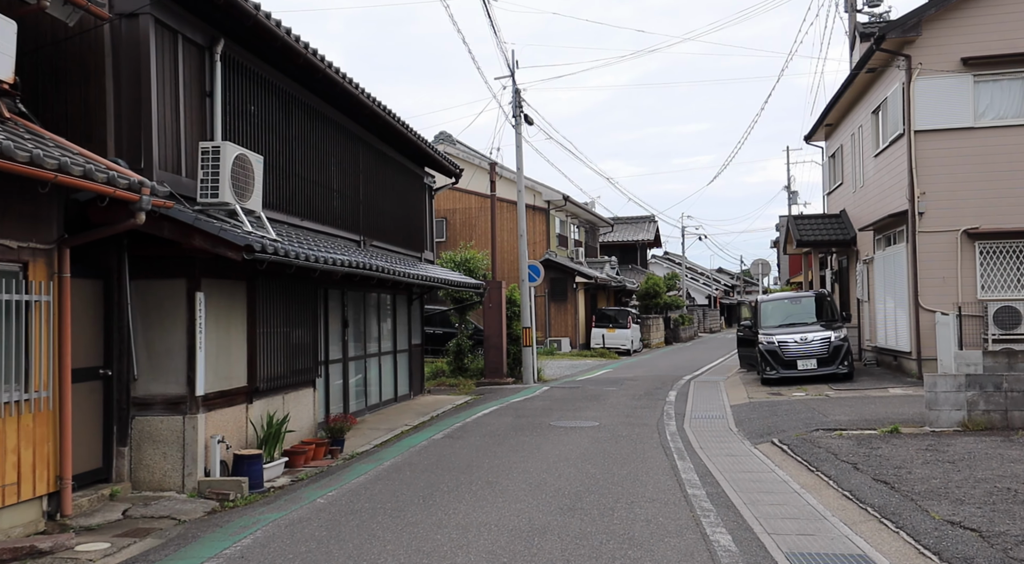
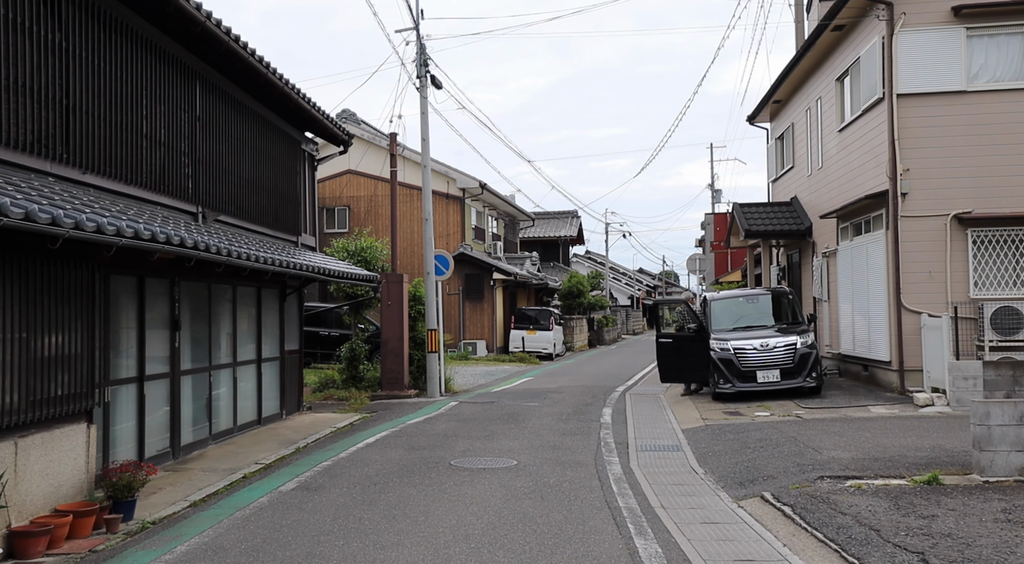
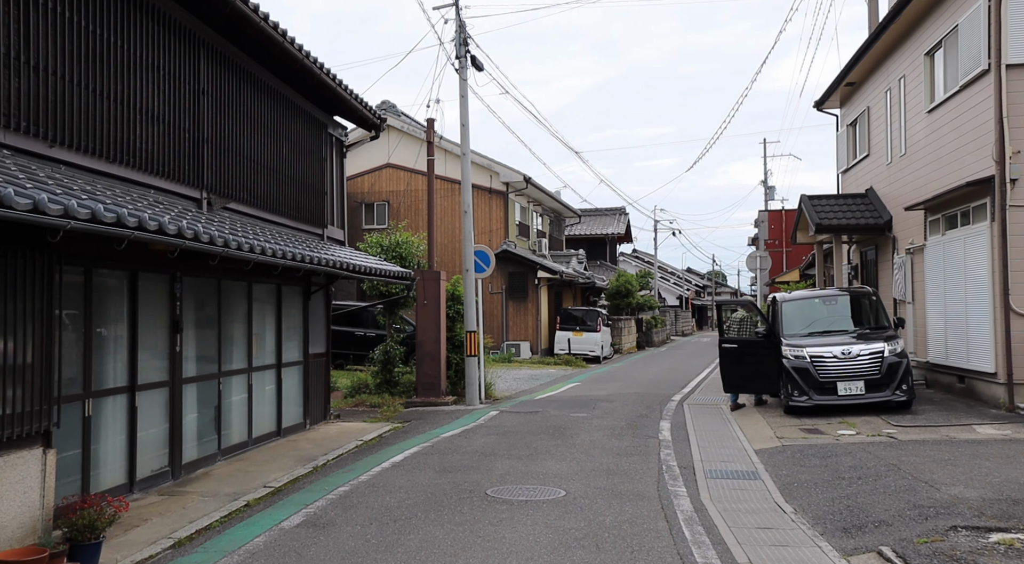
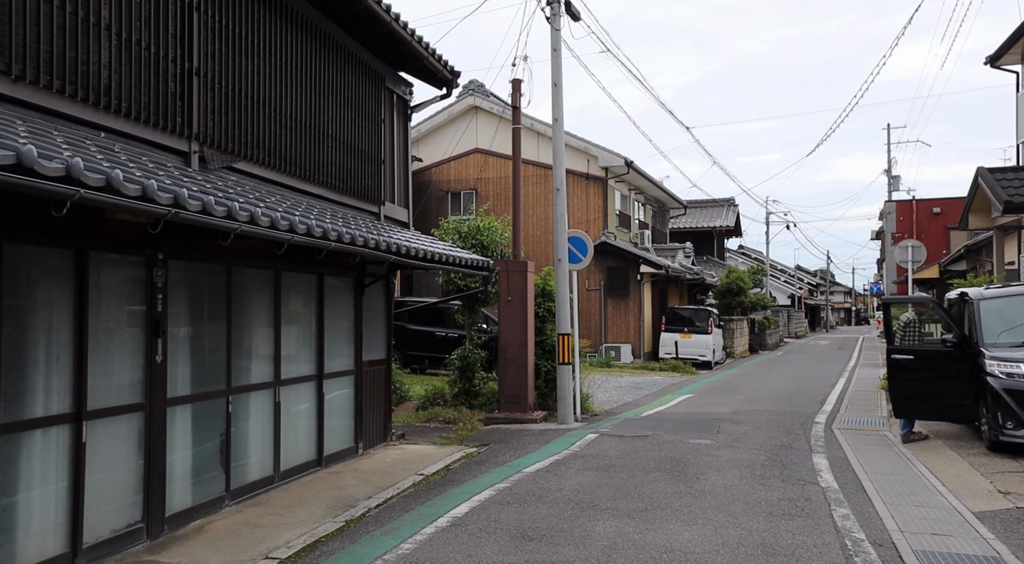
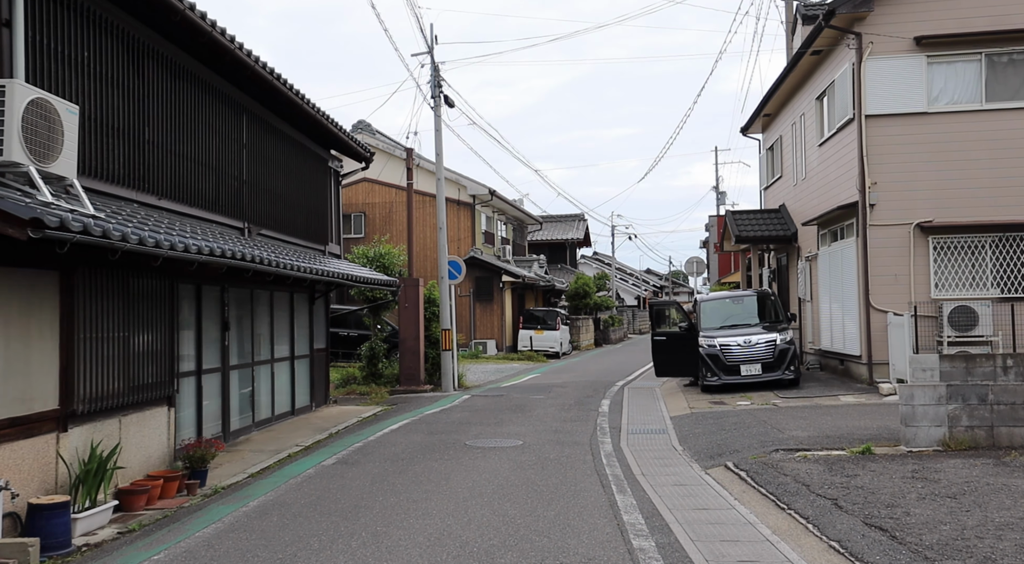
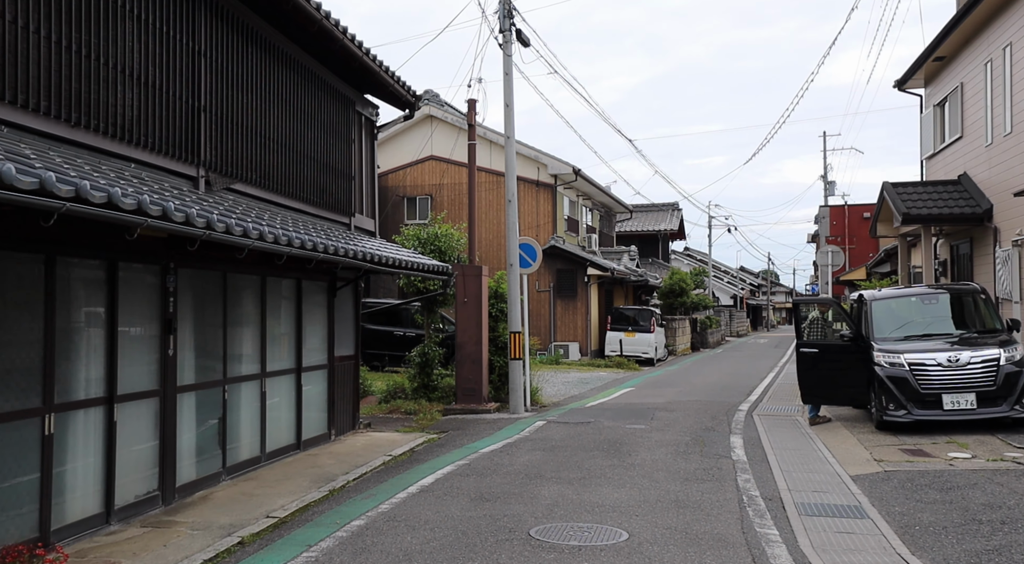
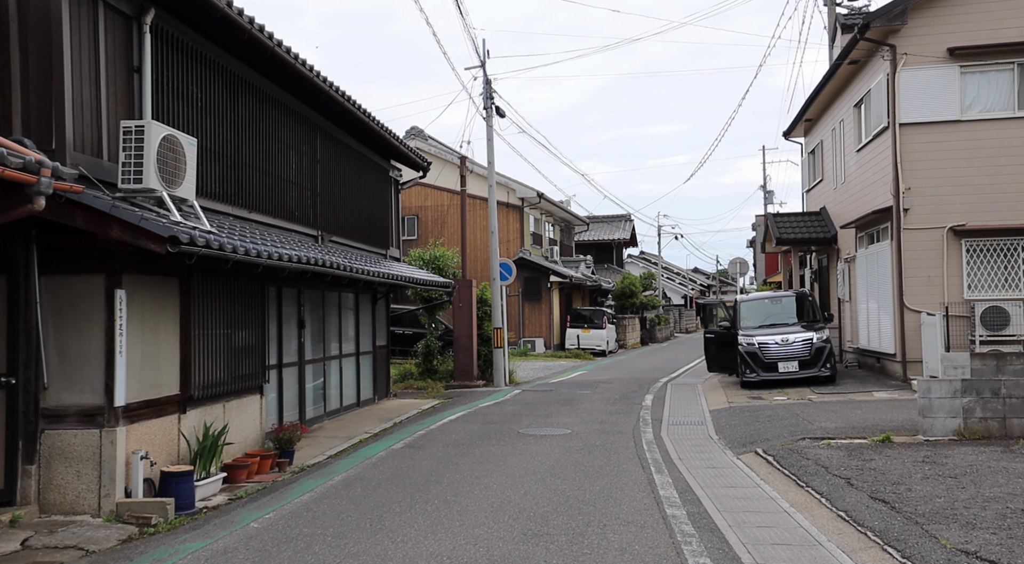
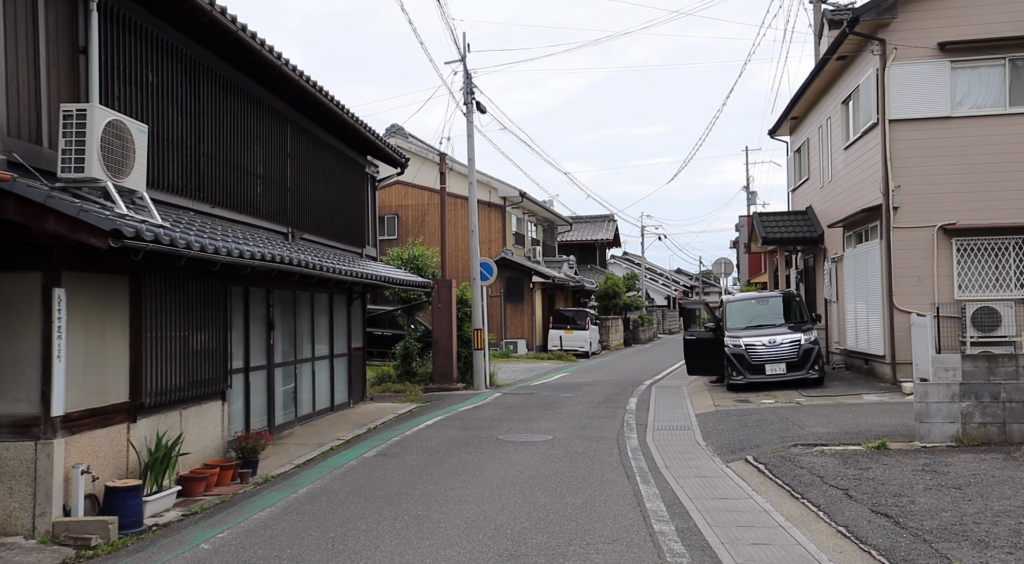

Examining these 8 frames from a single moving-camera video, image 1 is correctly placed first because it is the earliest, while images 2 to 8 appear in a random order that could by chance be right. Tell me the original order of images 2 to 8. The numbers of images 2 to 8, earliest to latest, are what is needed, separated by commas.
7, 8, 5, 2, 3, 6, 4
